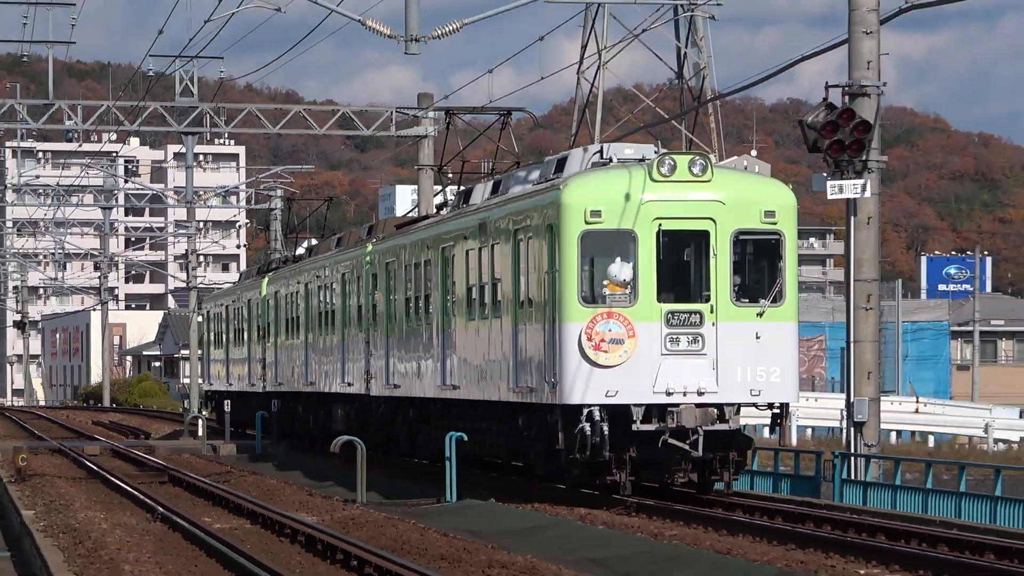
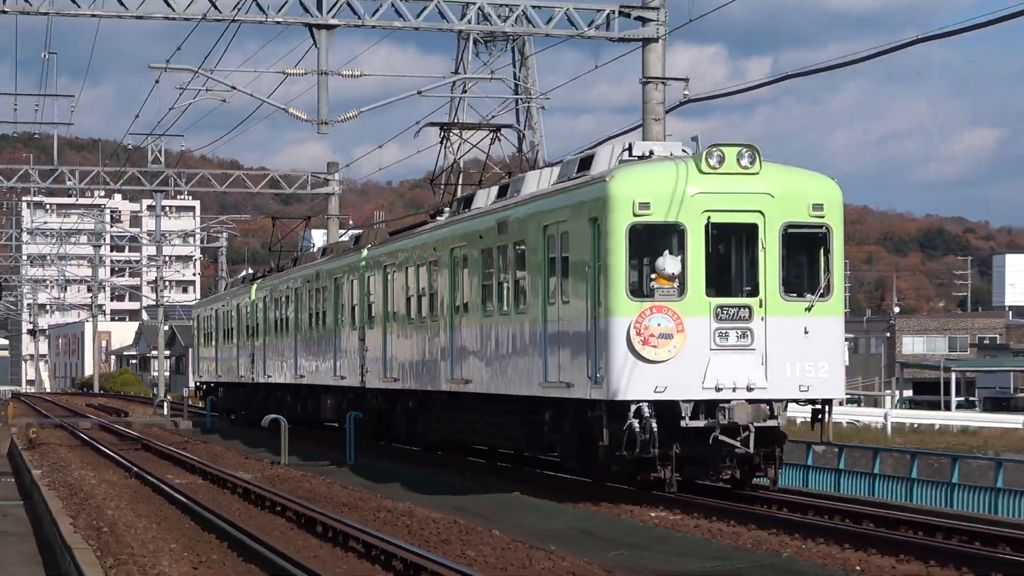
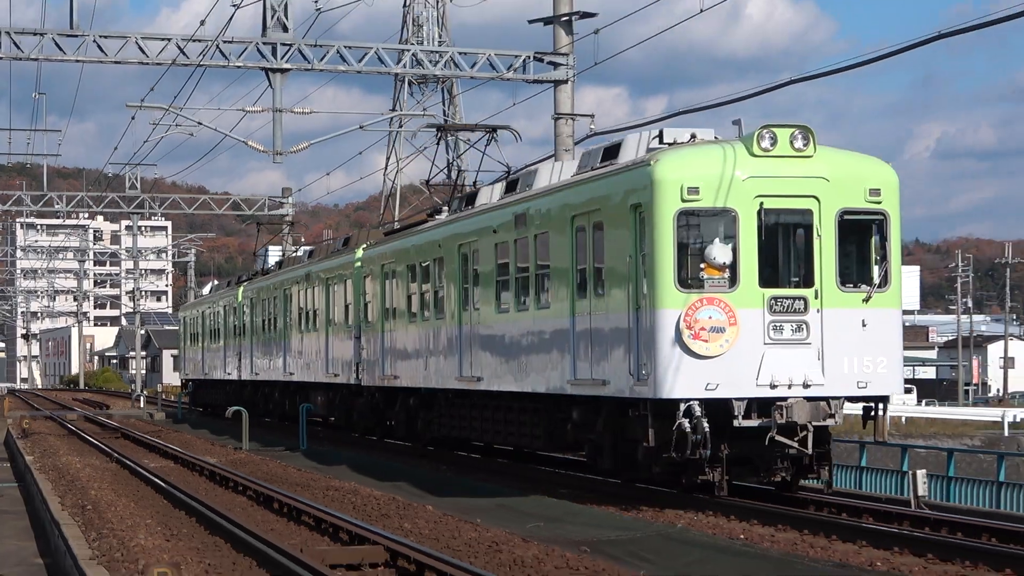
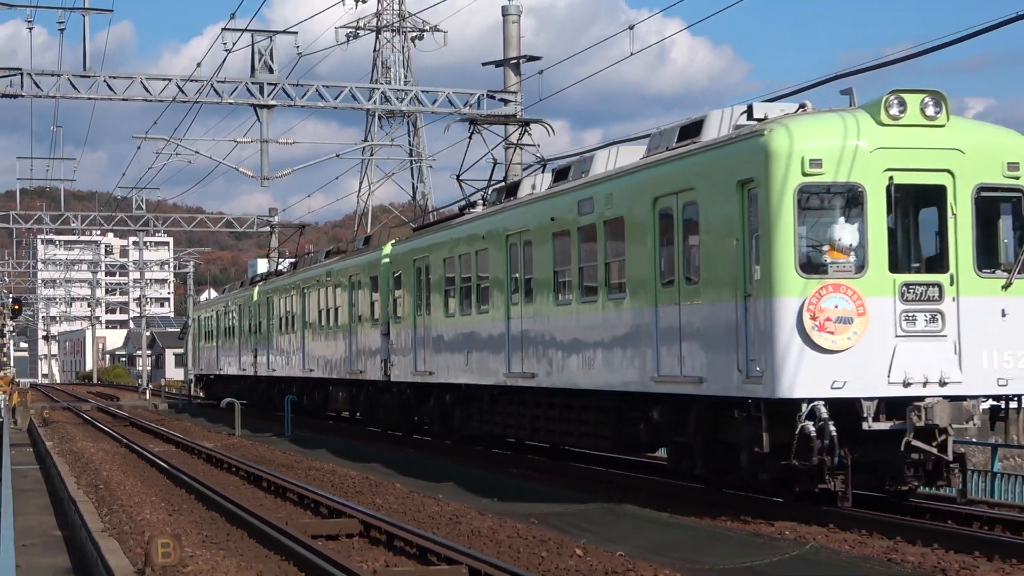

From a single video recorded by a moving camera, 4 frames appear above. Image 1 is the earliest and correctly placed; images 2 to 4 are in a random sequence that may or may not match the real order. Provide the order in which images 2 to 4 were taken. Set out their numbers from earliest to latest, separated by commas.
2, 3, 4
